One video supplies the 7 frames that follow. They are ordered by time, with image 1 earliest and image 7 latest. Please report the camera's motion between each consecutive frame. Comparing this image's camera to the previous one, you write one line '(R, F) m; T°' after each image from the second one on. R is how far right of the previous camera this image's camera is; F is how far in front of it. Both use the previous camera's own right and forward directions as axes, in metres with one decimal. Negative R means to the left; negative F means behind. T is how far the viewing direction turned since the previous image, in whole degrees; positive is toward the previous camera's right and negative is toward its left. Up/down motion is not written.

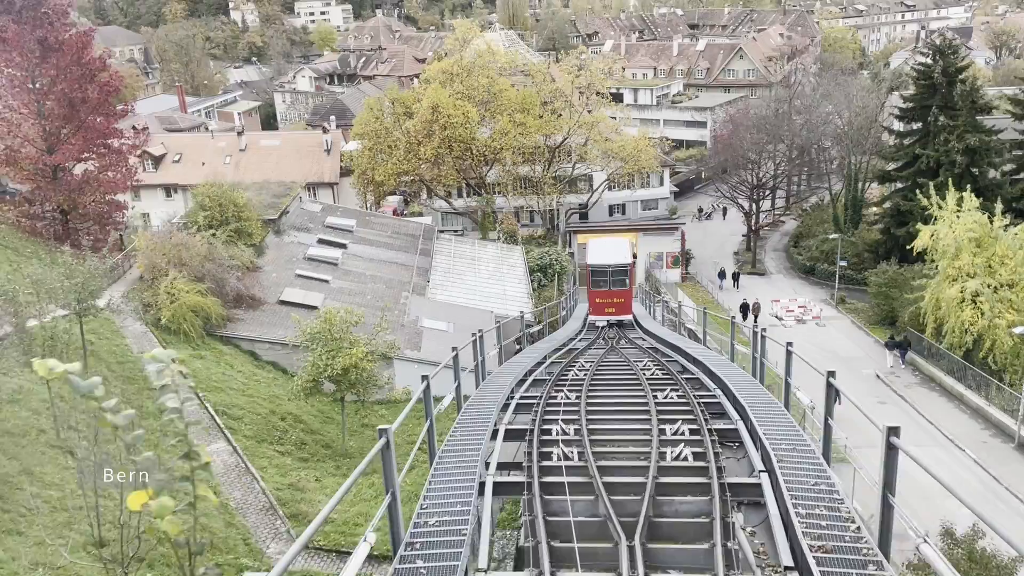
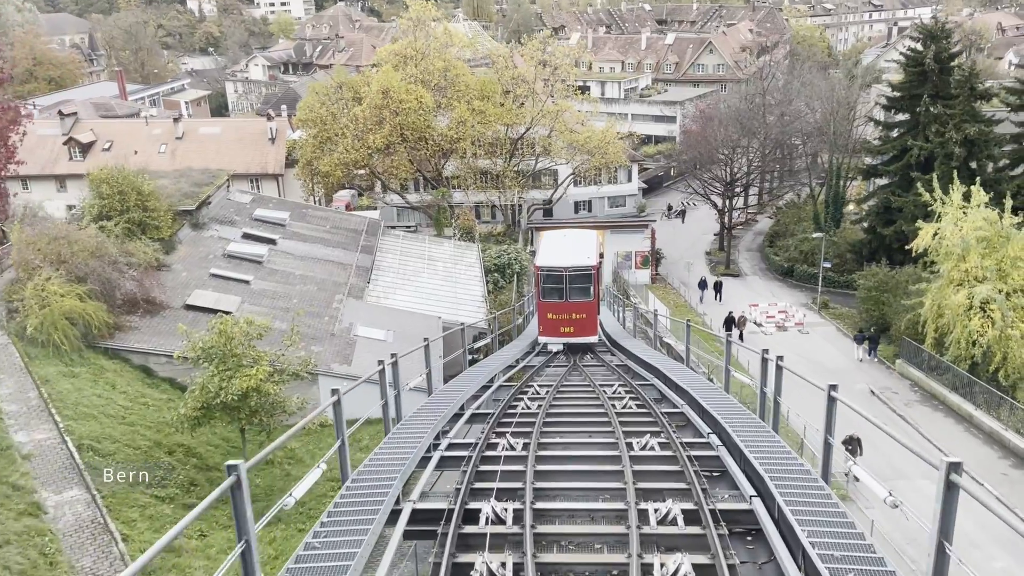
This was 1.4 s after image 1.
(+0.5, +3.3) m; +2°
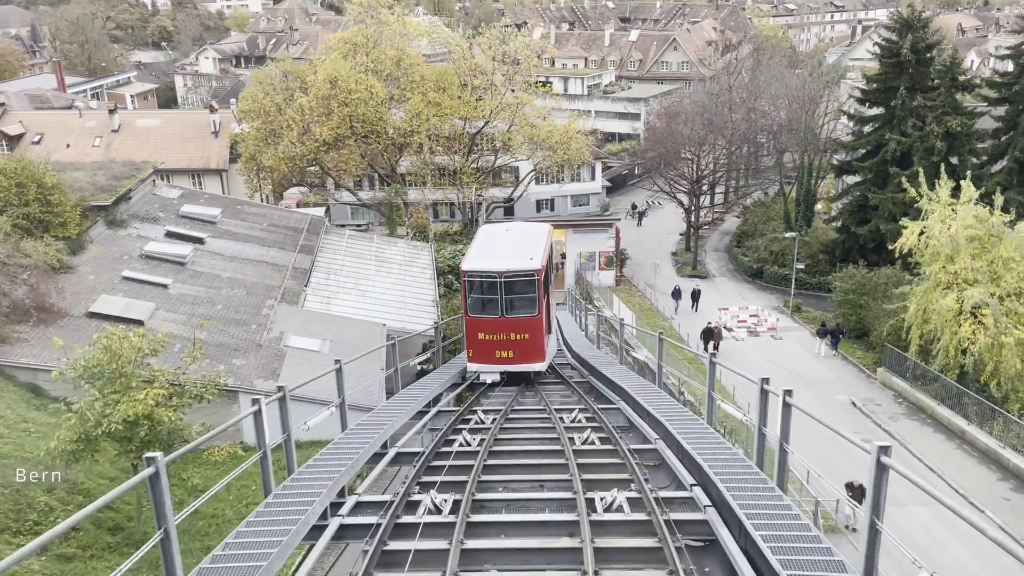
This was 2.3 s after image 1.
(+0.3, +2.1) m; +2°
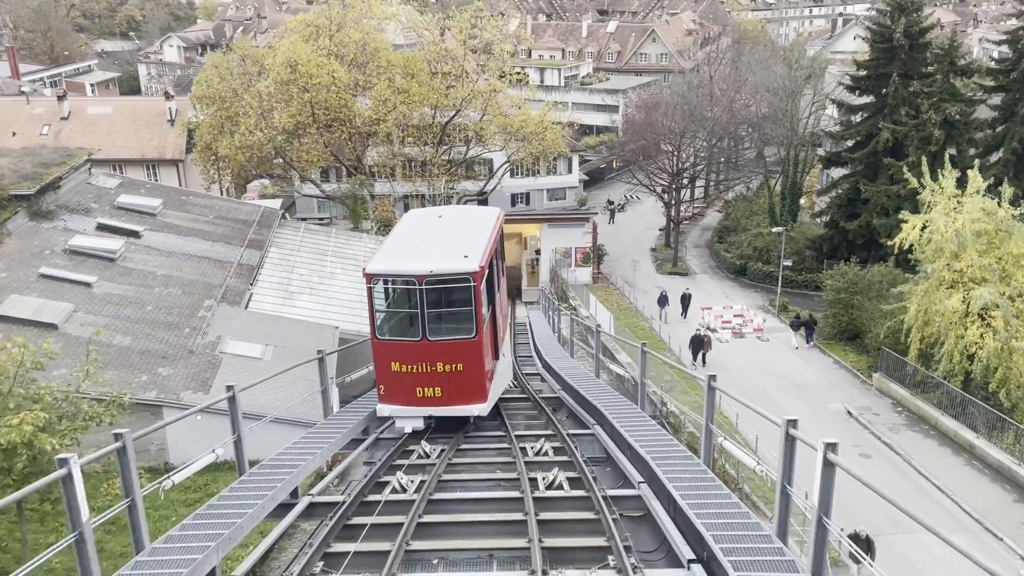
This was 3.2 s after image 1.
(+0.3, +1.9) m; +2°
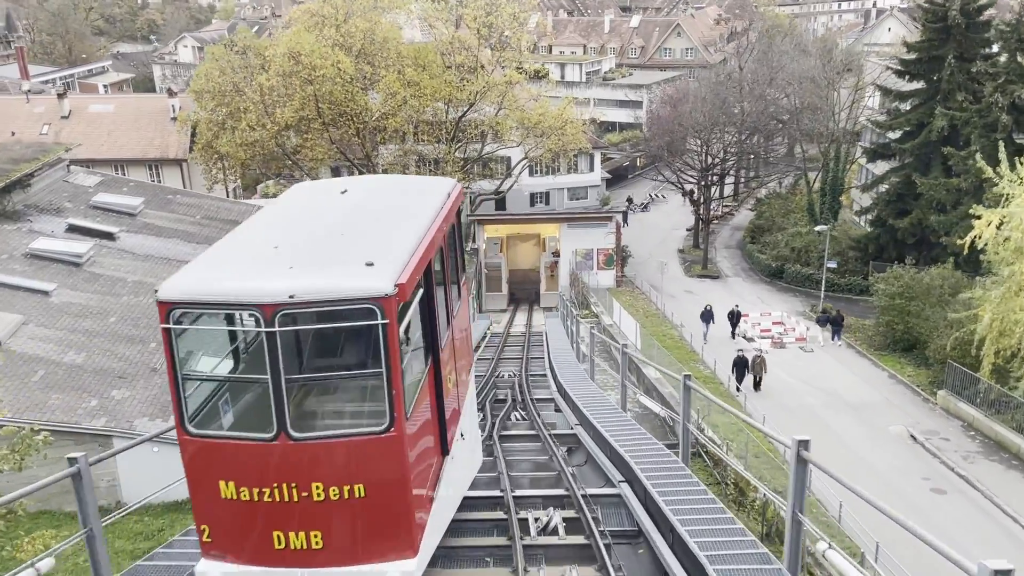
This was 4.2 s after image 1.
(+0.2, +2.3) m; -2°
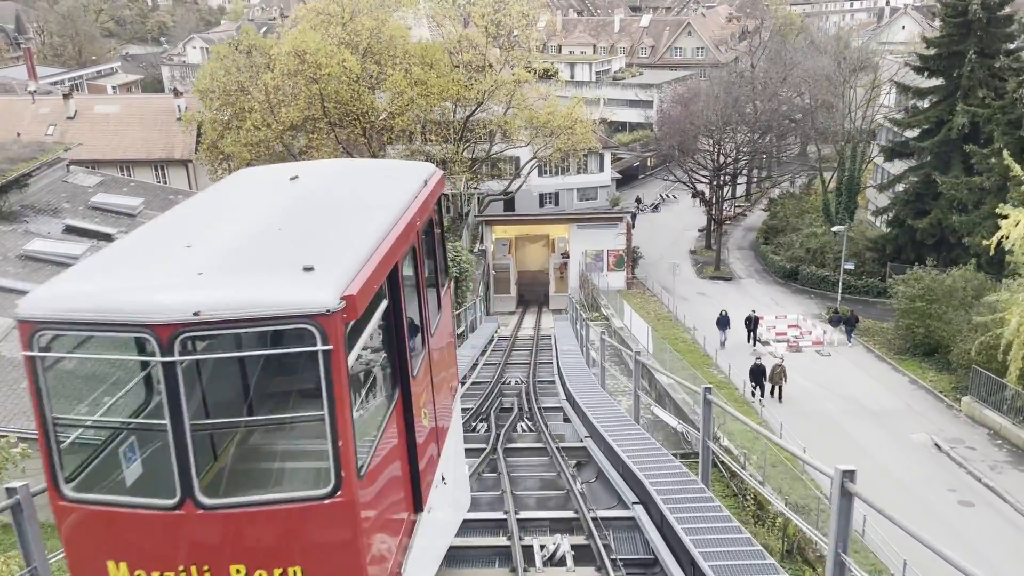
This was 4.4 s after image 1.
(0.0, +0.6) m; -1°
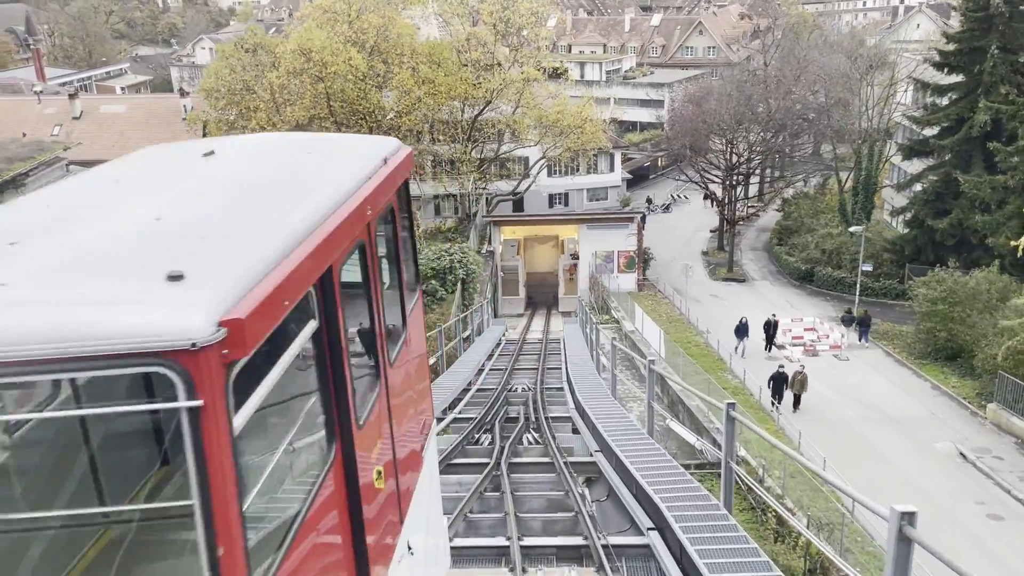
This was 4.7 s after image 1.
(0.0, +0.6) m; -1°
